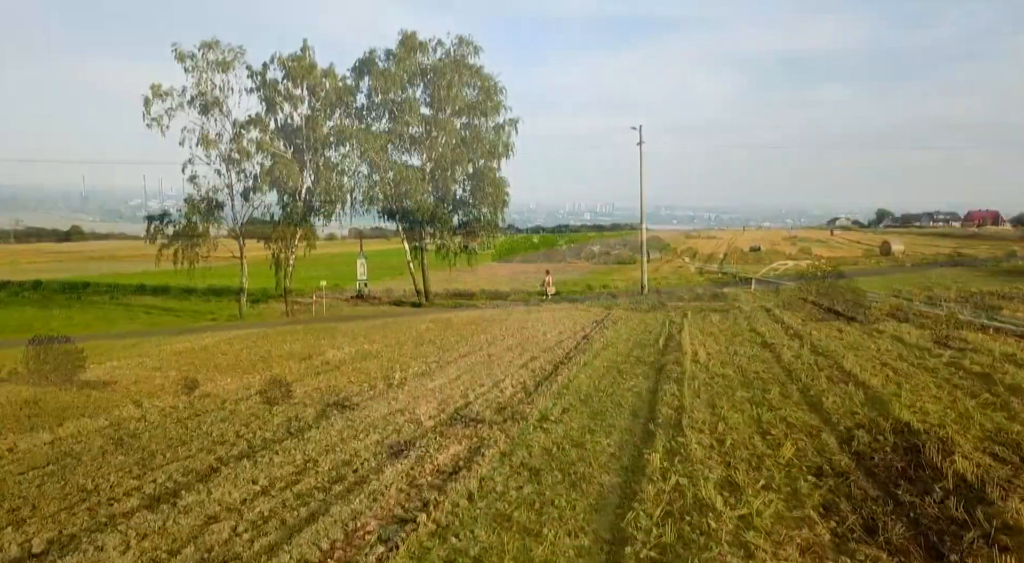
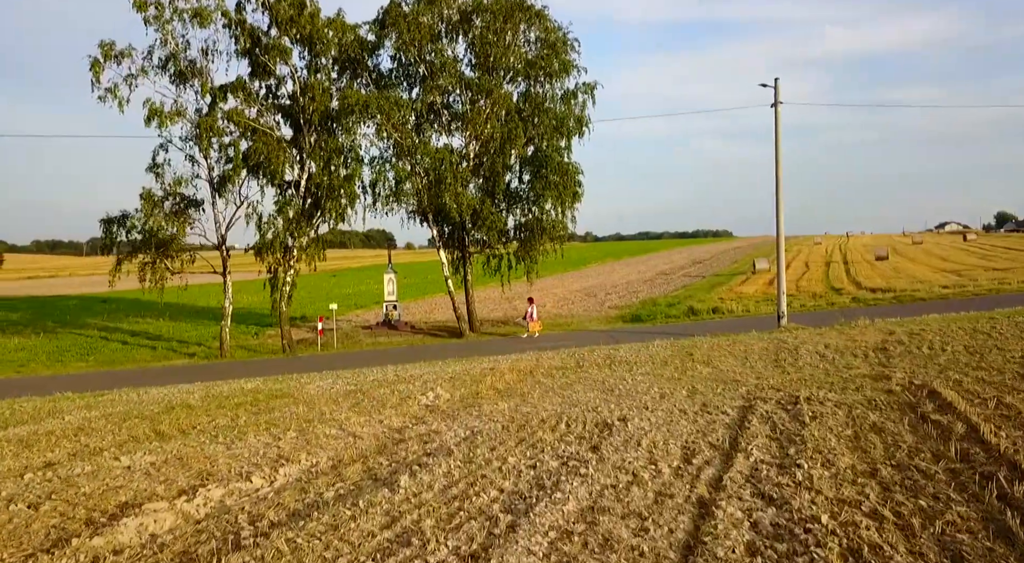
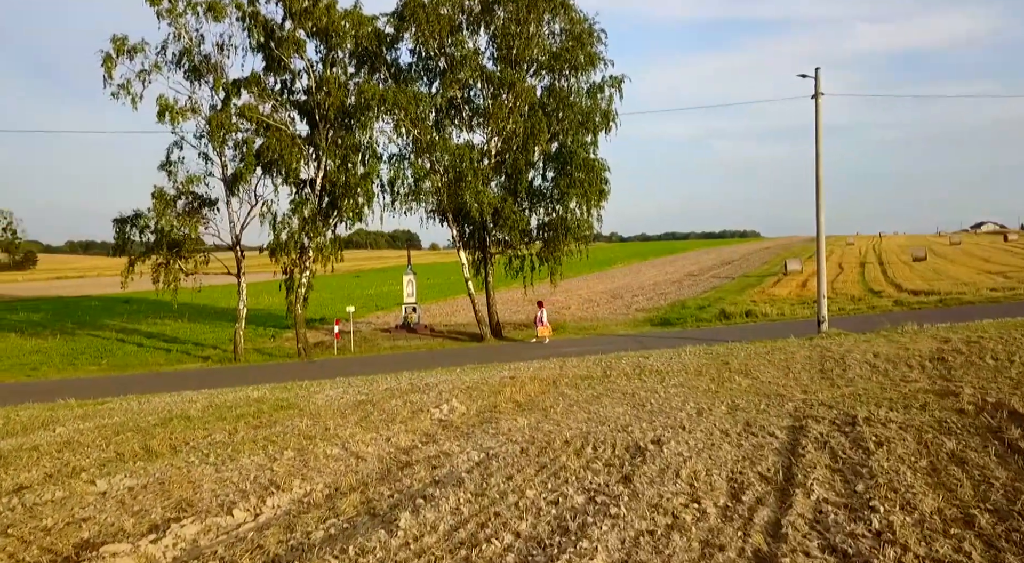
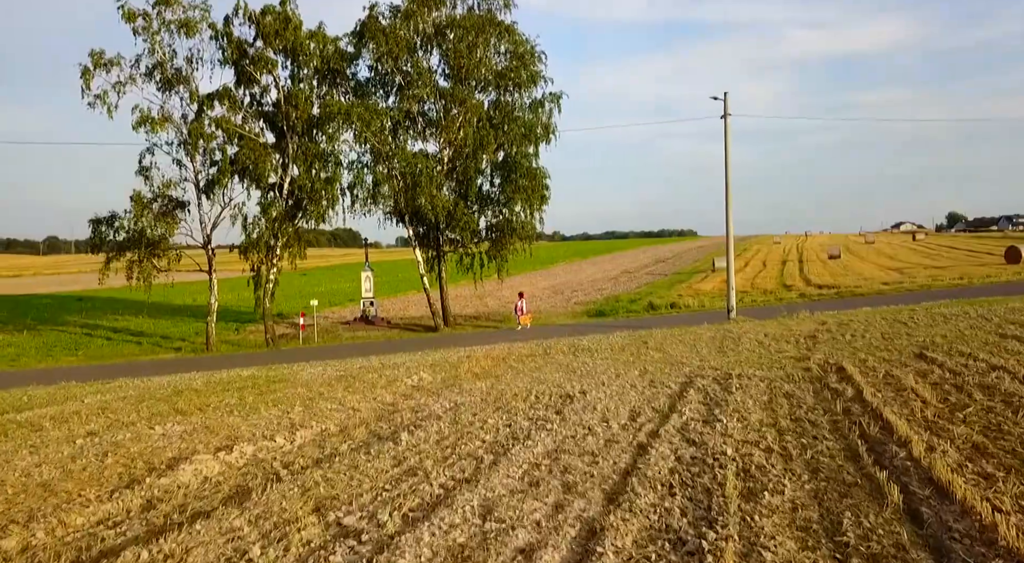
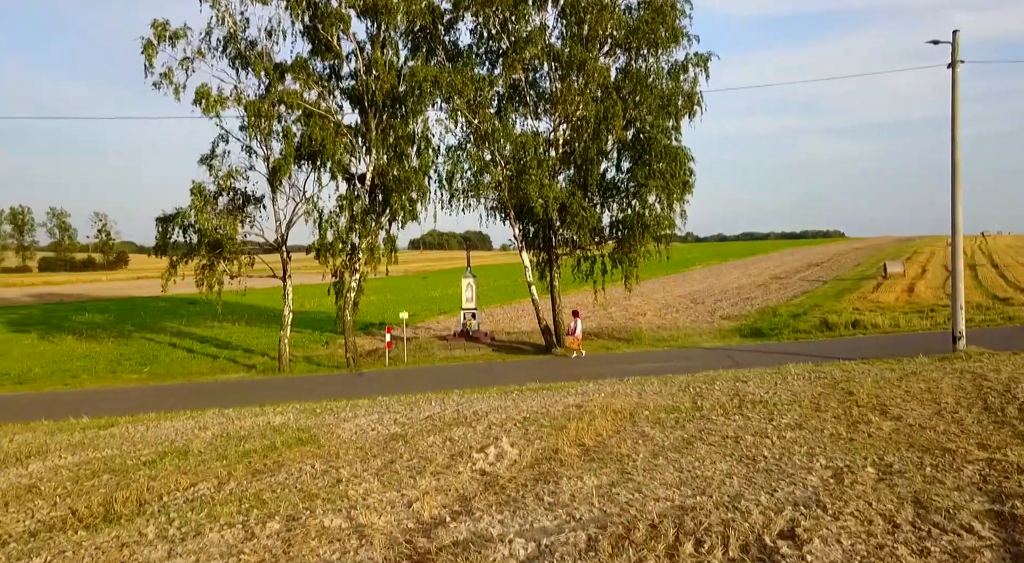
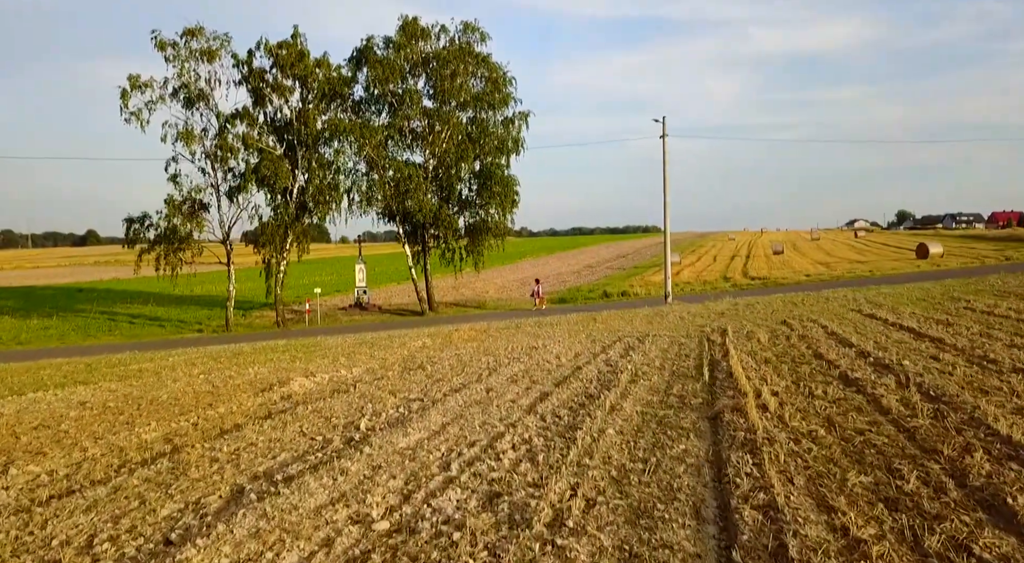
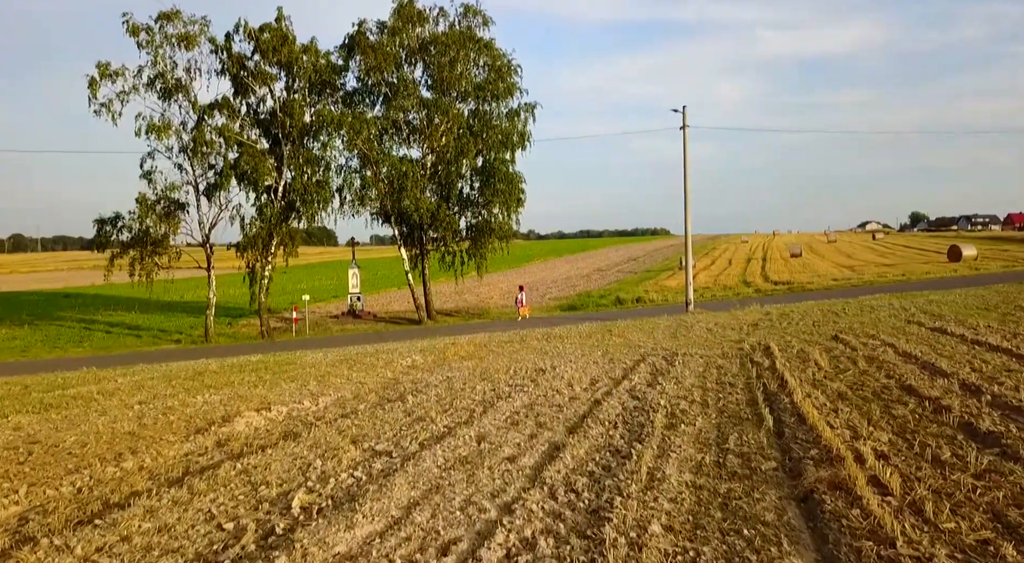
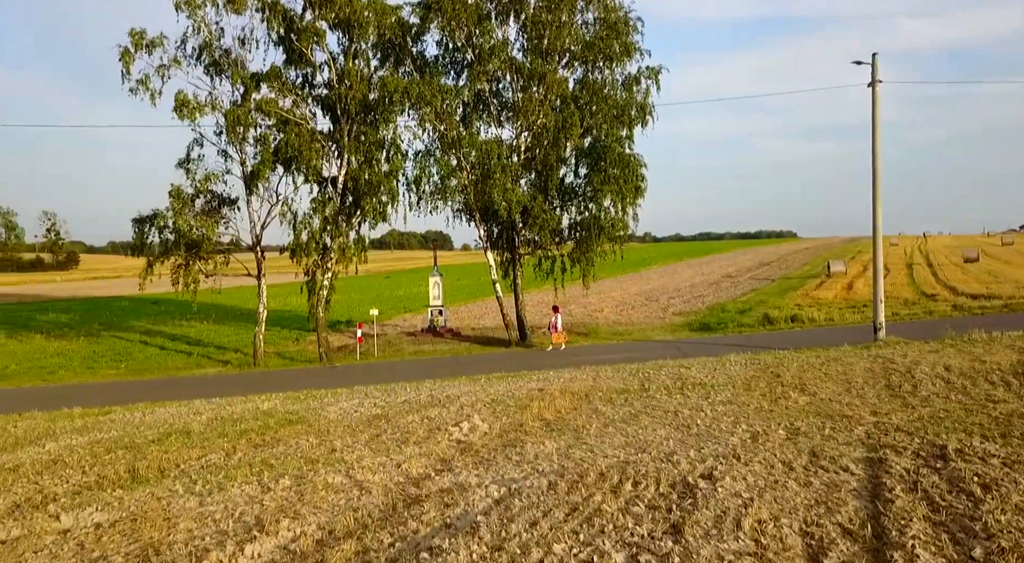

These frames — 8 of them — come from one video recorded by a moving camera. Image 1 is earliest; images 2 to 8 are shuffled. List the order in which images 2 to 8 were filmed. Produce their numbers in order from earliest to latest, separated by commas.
6, 7, 4, 2, 3, 8, 5
